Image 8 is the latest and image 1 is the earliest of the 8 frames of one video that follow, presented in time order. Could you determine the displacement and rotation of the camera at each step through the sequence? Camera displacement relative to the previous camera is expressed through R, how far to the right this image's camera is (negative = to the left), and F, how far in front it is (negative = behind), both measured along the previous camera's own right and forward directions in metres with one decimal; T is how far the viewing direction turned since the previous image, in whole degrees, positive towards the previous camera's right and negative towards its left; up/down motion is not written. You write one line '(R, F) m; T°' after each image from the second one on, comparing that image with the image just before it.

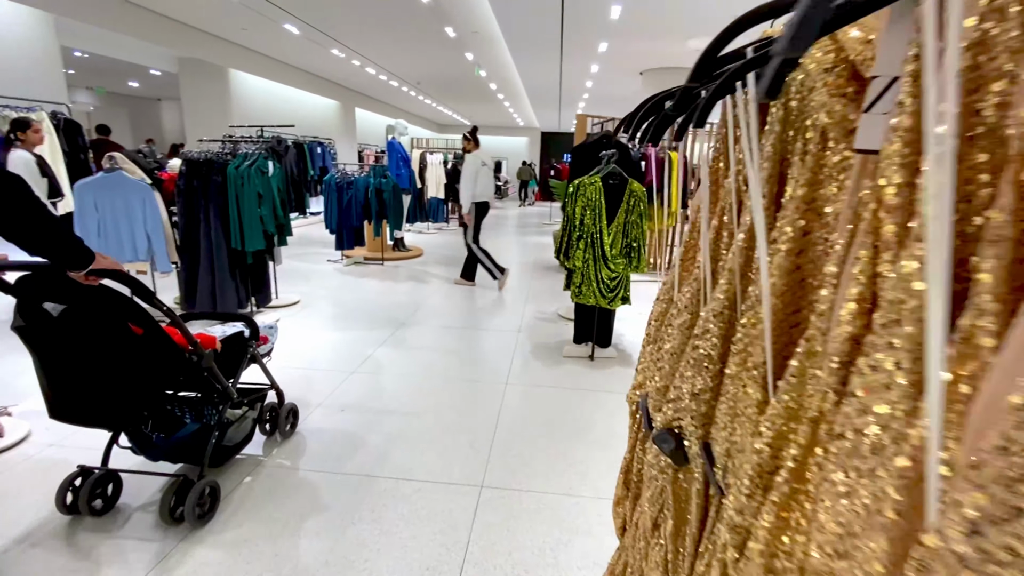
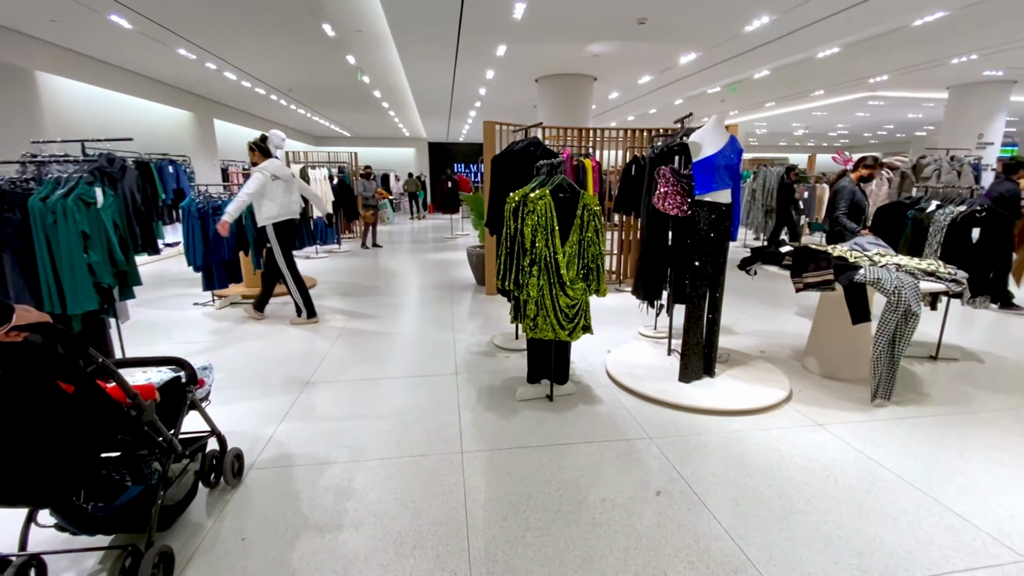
(-0.2, +0.6) m; +13°
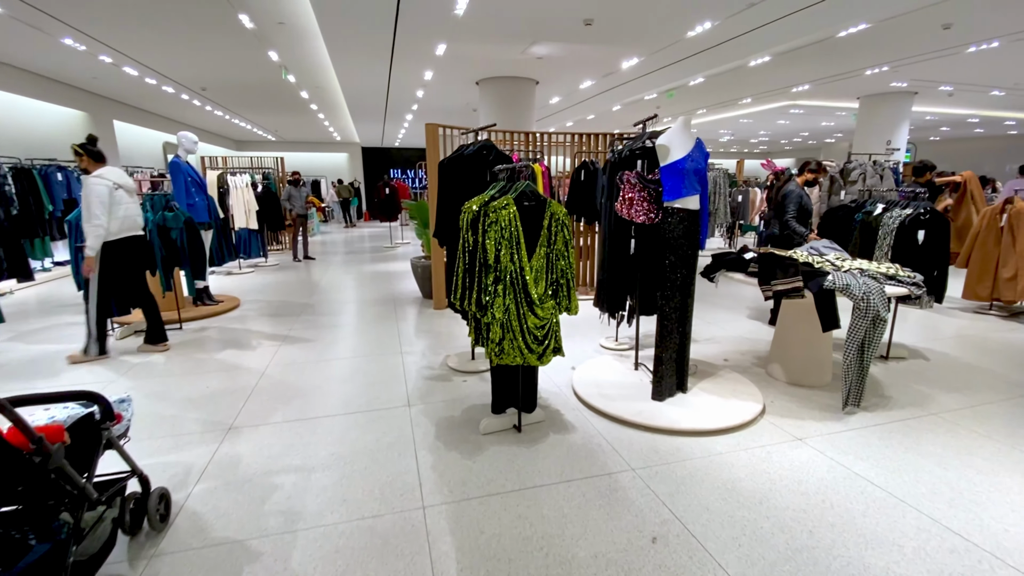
(-0.1, +0.3) m; +7°
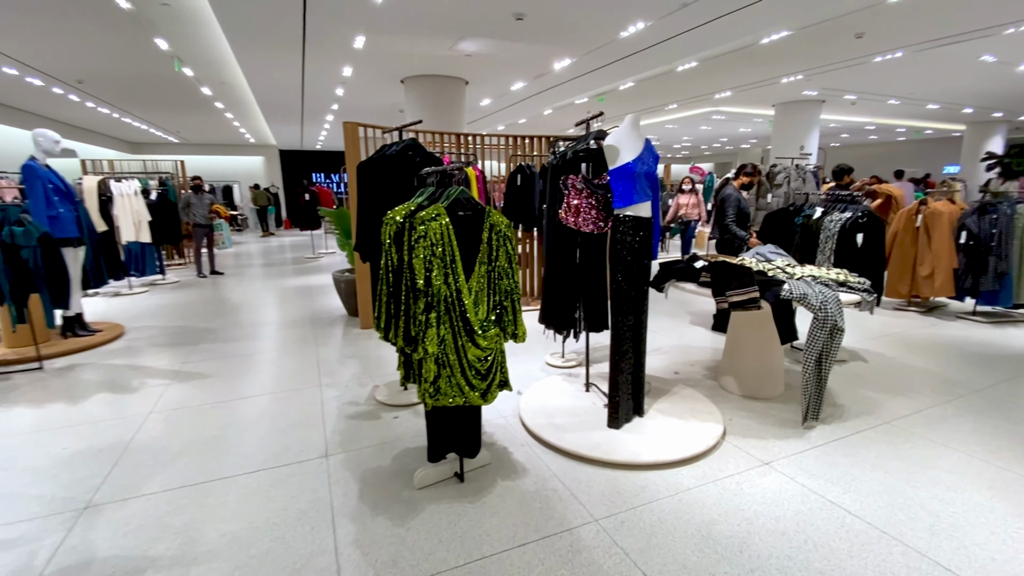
(0.0, +0.4) m; +8°
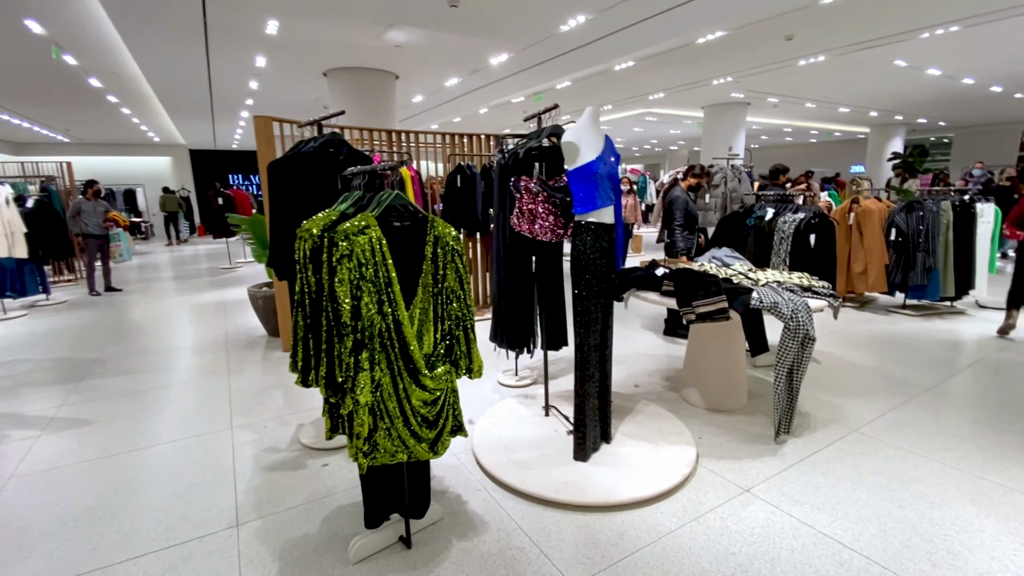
(0.0, +0.3) m; +7°
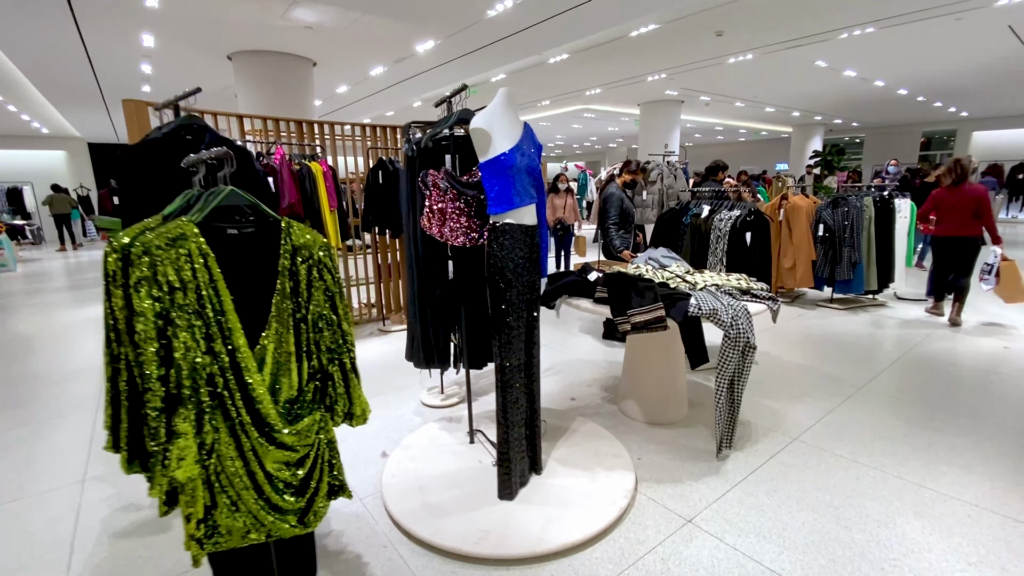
(+0.2, +0.3) m; +6°
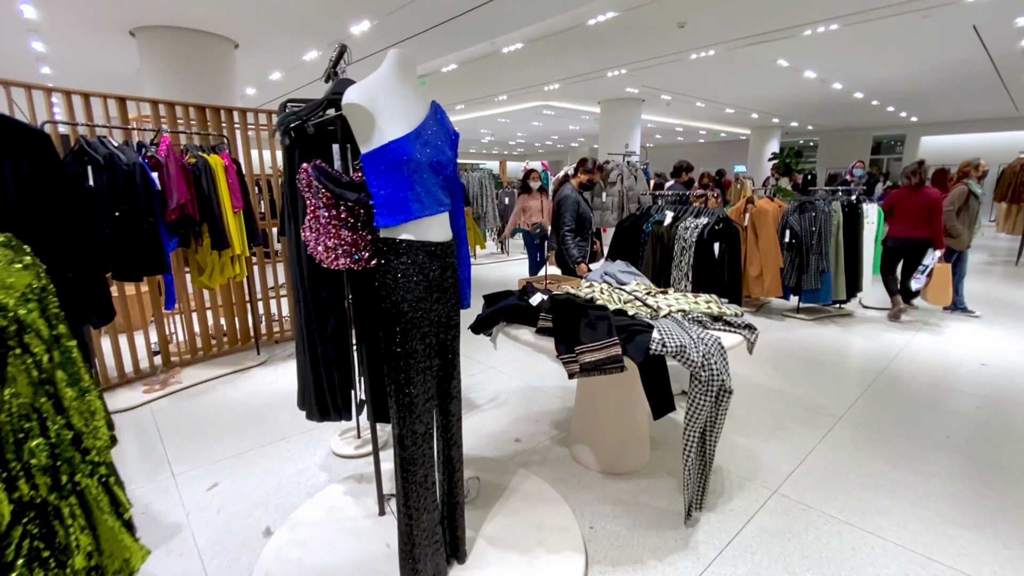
(+0.2, +0.5) m; +4°
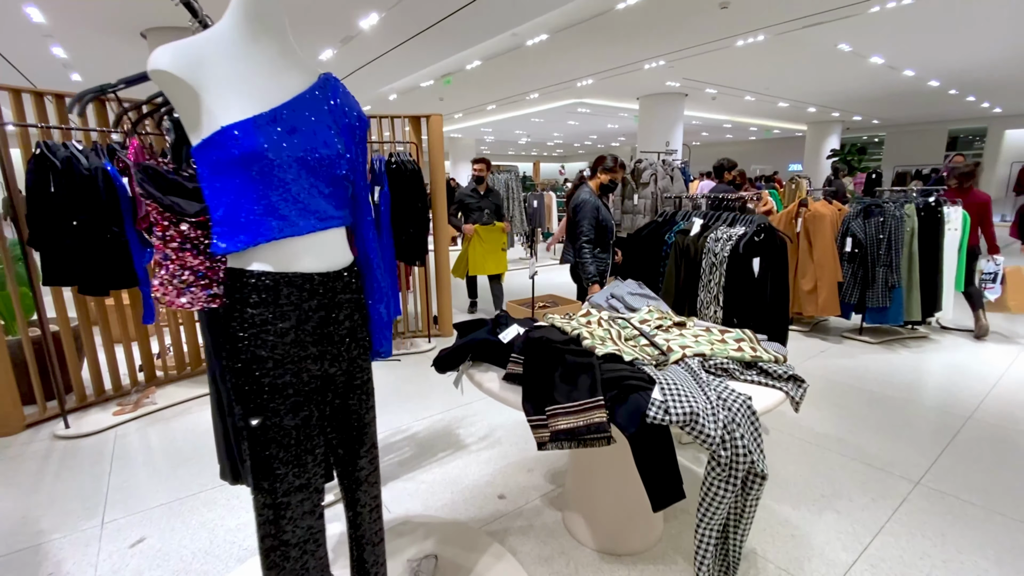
(+0.2, +0.4) m; -5°
